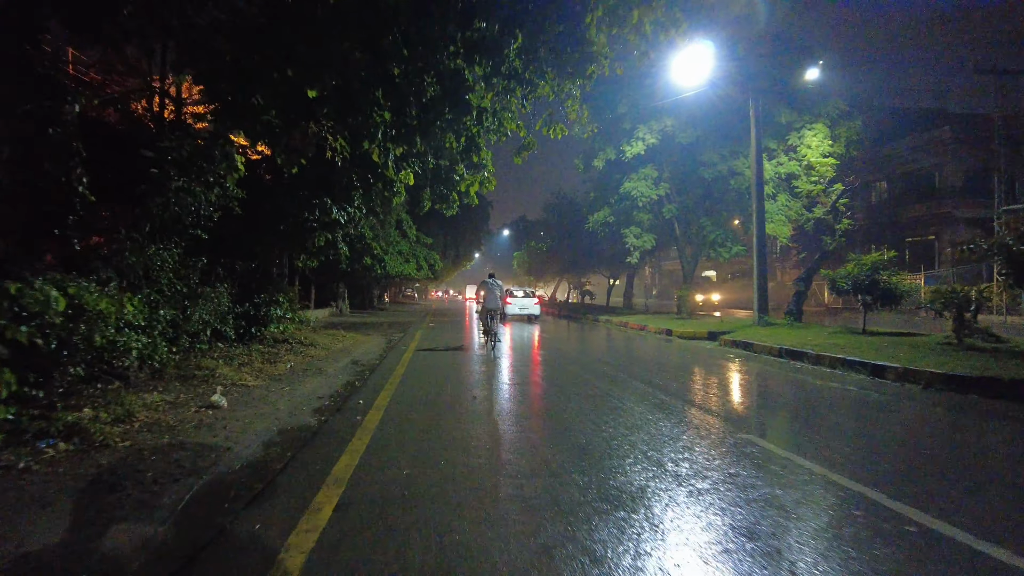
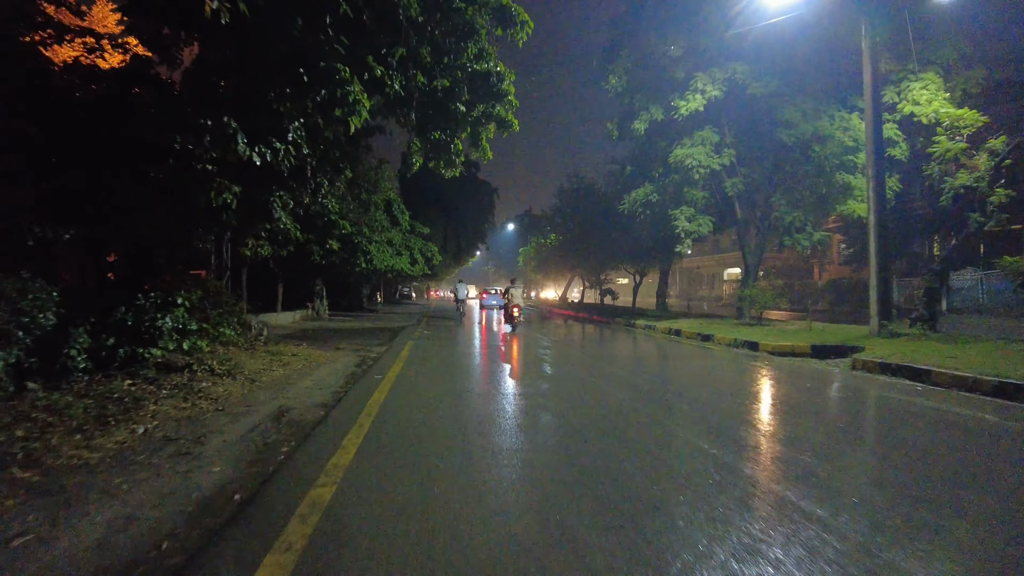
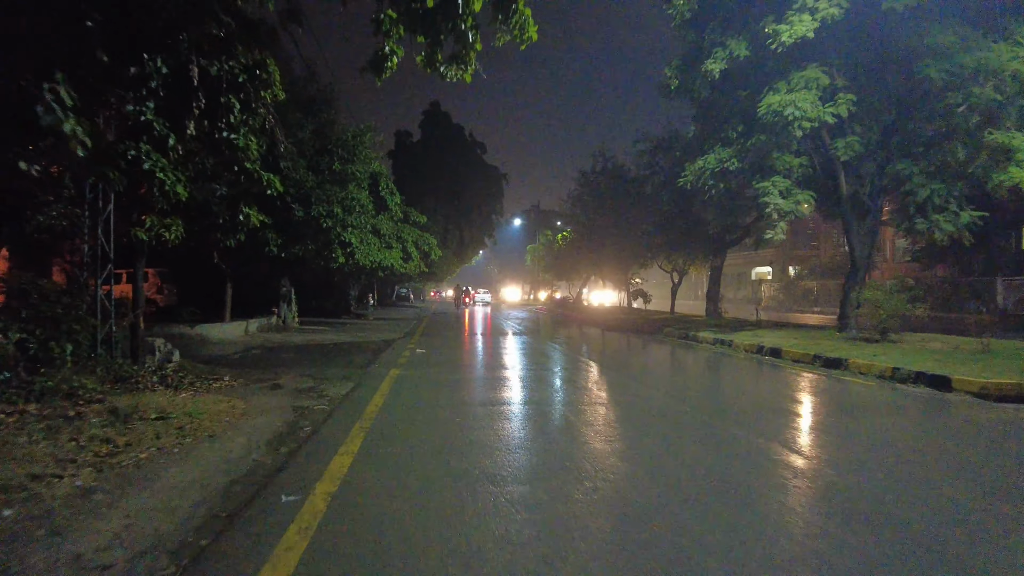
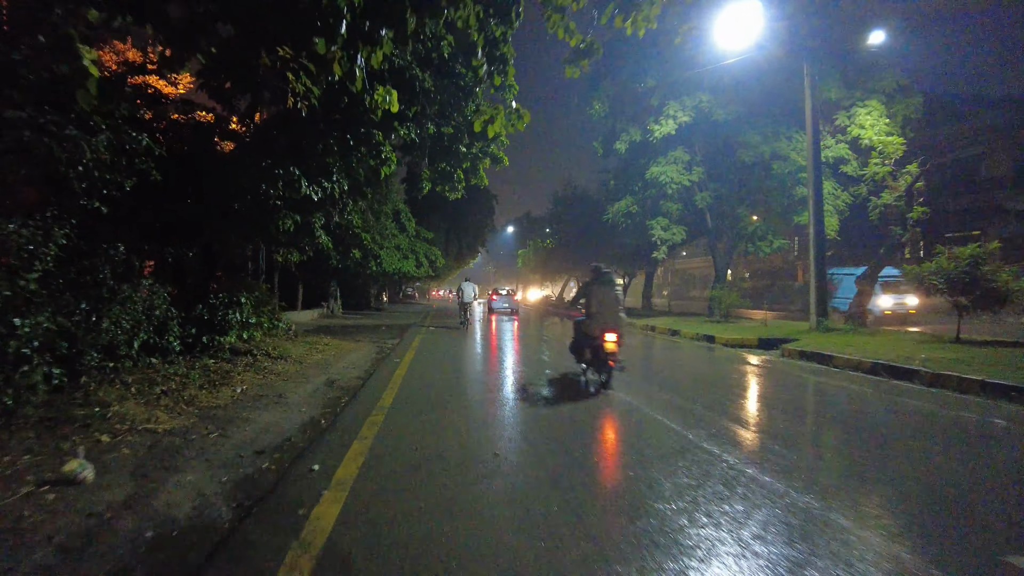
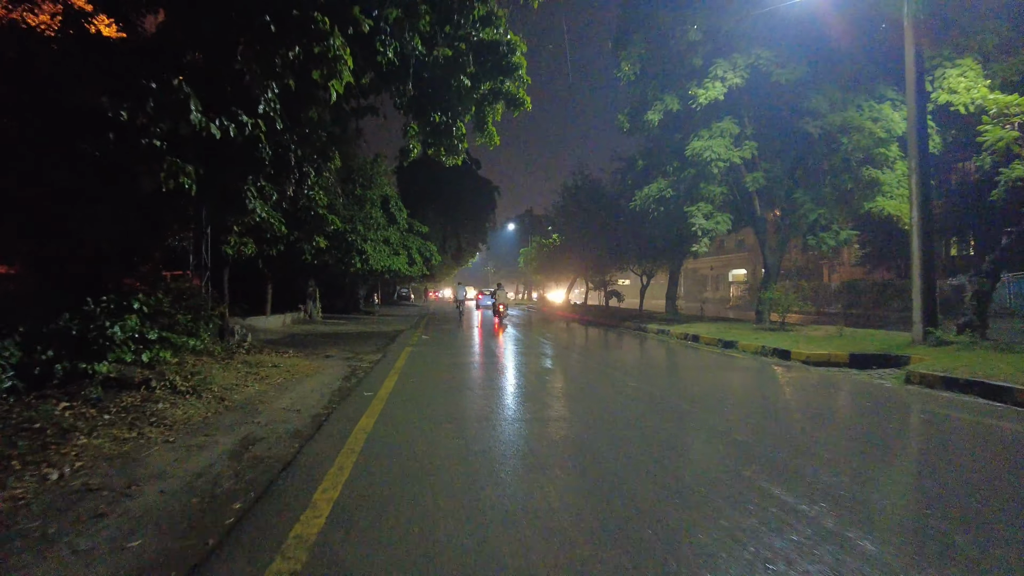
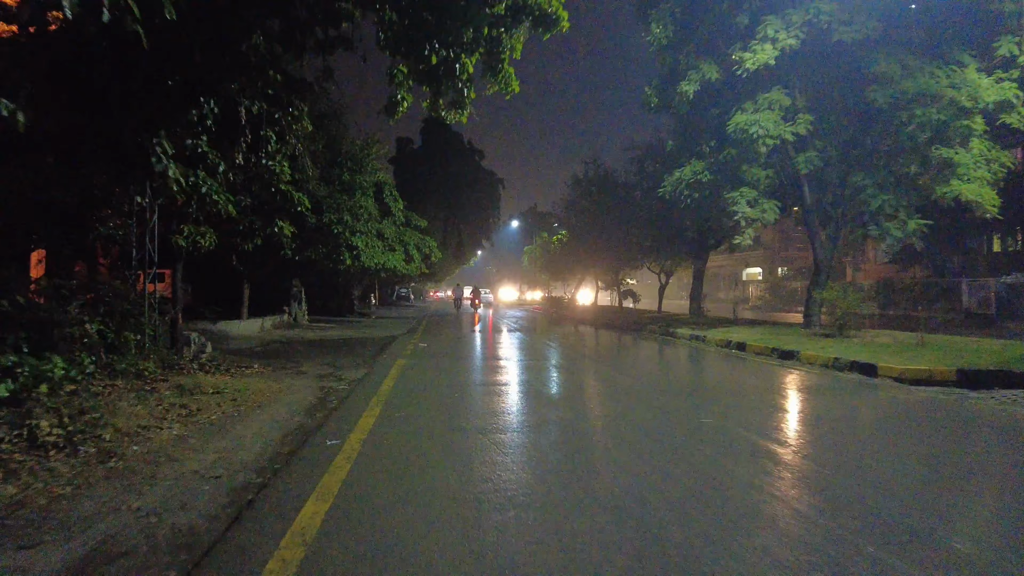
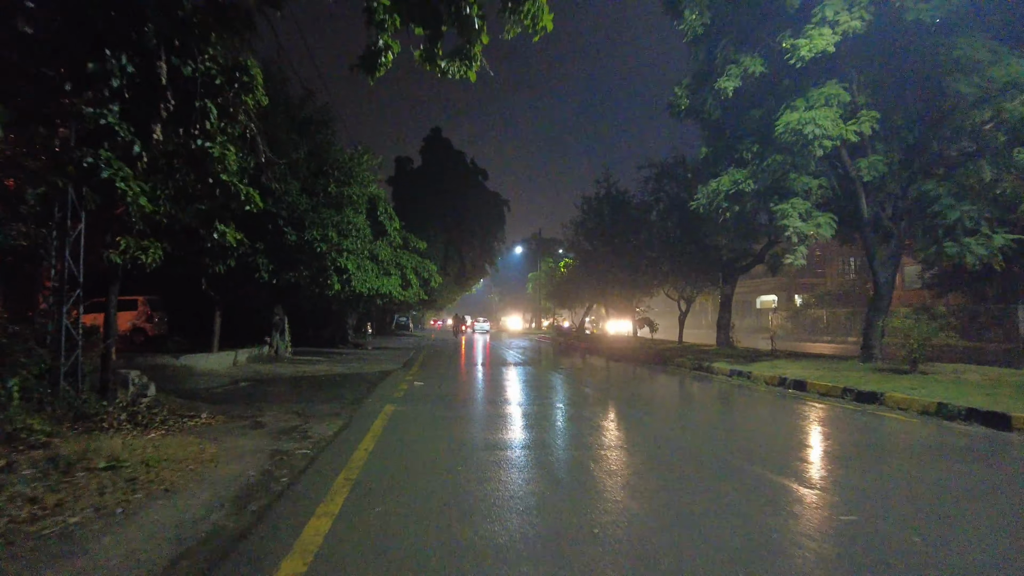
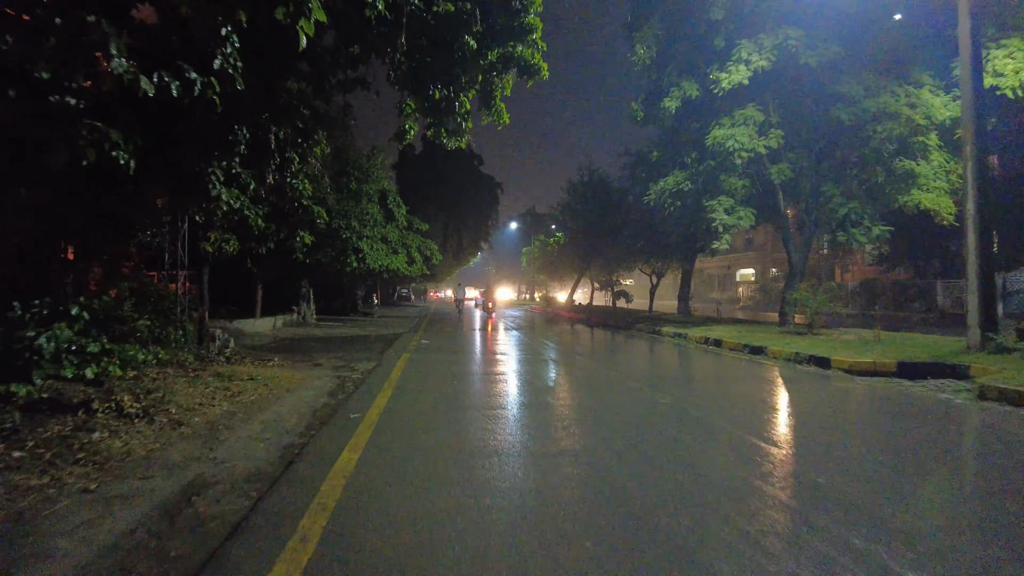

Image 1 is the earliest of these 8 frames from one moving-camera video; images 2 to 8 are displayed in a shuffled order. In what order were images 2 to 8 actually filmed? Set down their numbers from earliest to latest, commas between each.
4, 2, 5, 8, 6, 3, 7
